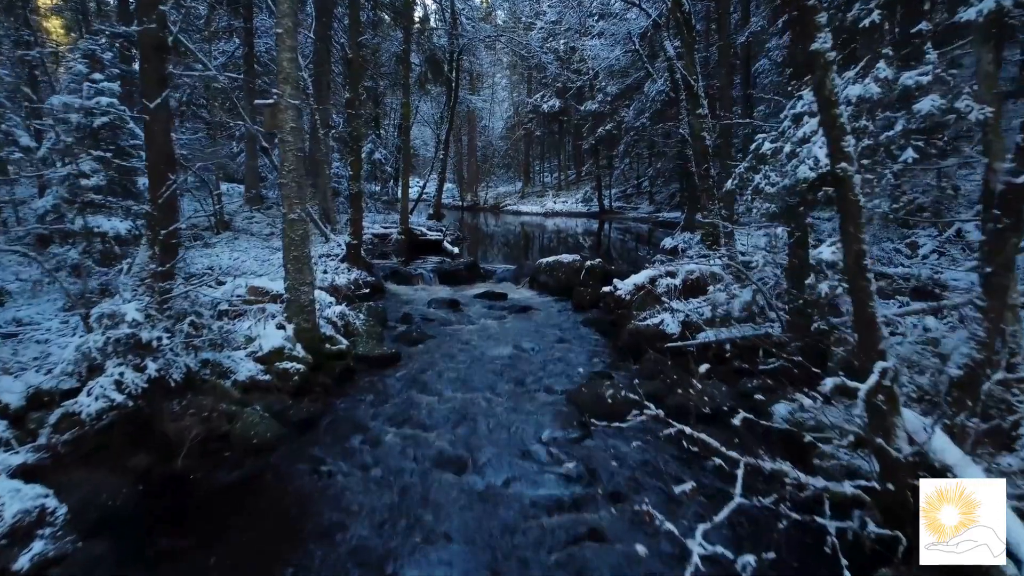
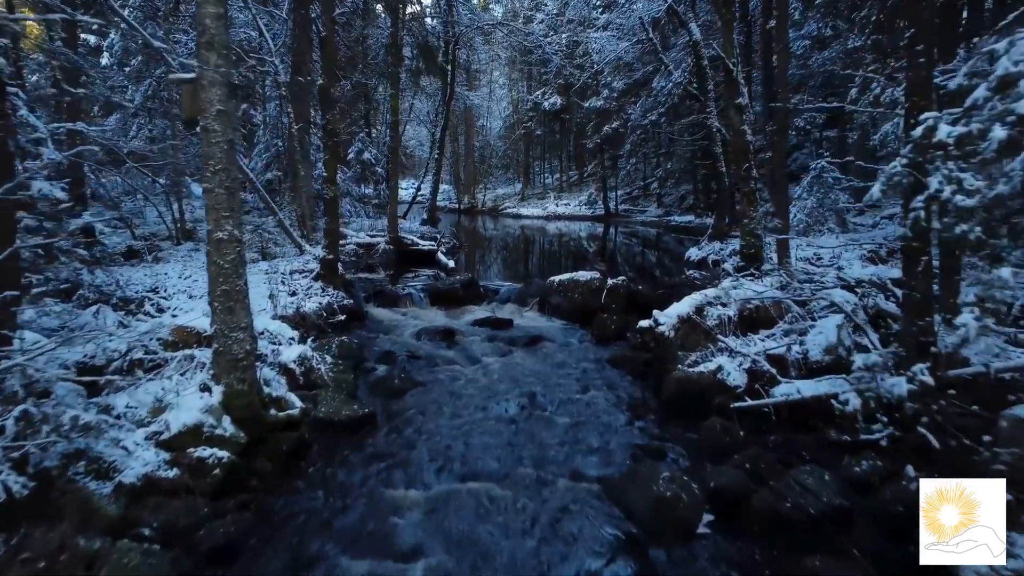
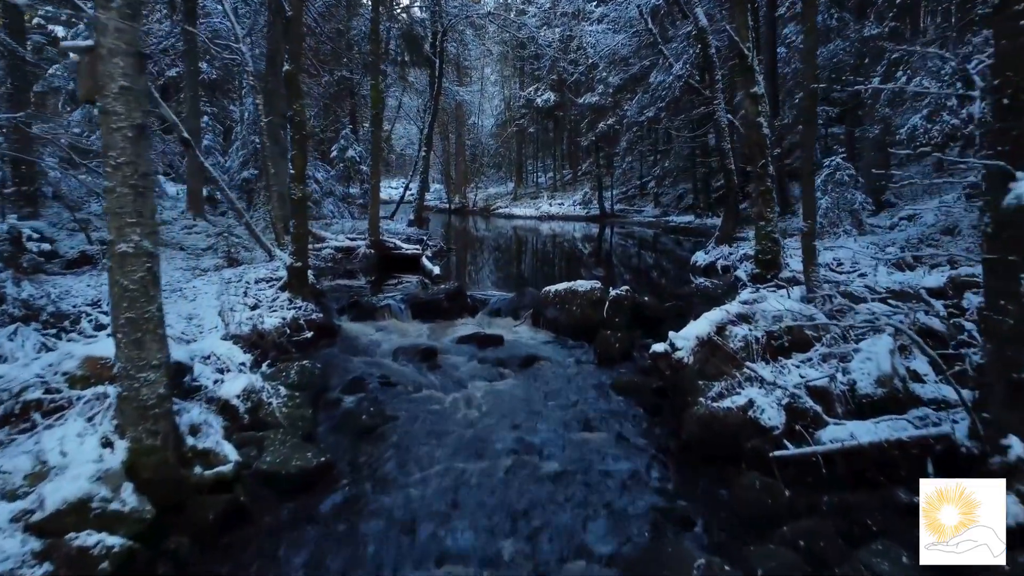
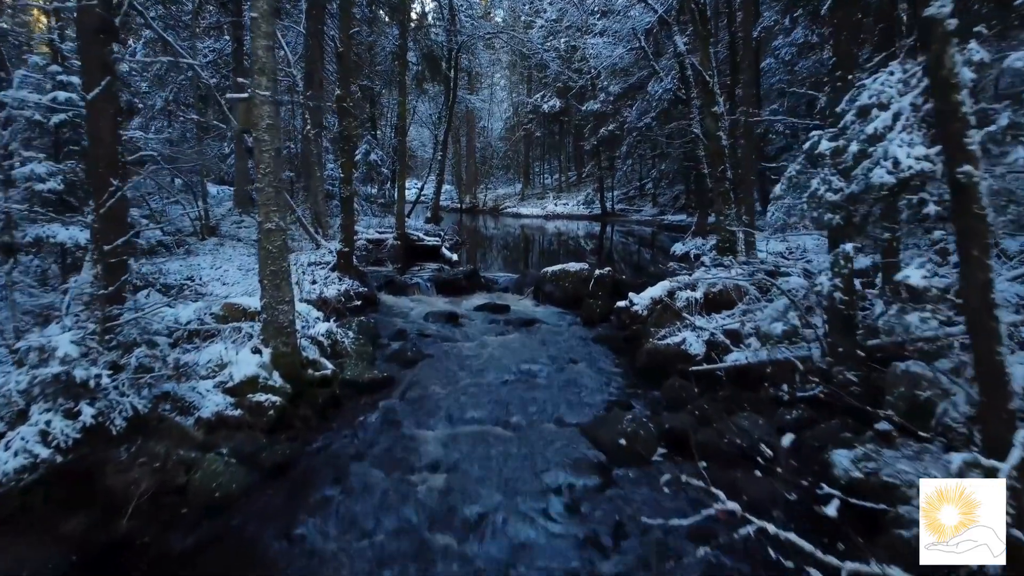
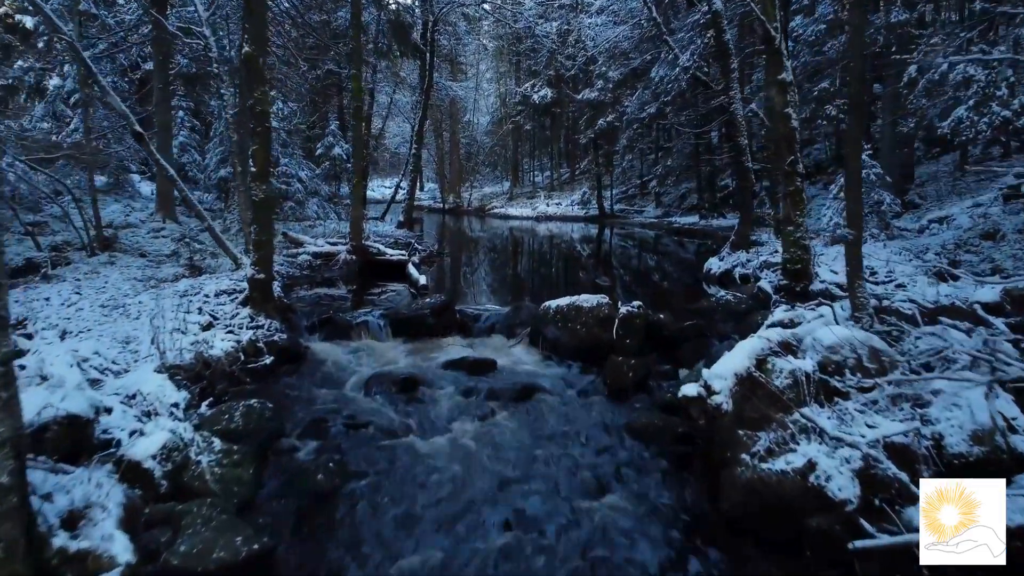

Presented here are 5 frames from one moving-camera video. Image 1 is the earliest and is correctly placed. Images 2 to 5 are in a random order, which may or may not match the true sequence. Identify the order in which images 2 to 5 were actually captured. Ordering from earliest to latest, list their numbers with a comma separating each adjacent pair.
4, 2, 3, 5
